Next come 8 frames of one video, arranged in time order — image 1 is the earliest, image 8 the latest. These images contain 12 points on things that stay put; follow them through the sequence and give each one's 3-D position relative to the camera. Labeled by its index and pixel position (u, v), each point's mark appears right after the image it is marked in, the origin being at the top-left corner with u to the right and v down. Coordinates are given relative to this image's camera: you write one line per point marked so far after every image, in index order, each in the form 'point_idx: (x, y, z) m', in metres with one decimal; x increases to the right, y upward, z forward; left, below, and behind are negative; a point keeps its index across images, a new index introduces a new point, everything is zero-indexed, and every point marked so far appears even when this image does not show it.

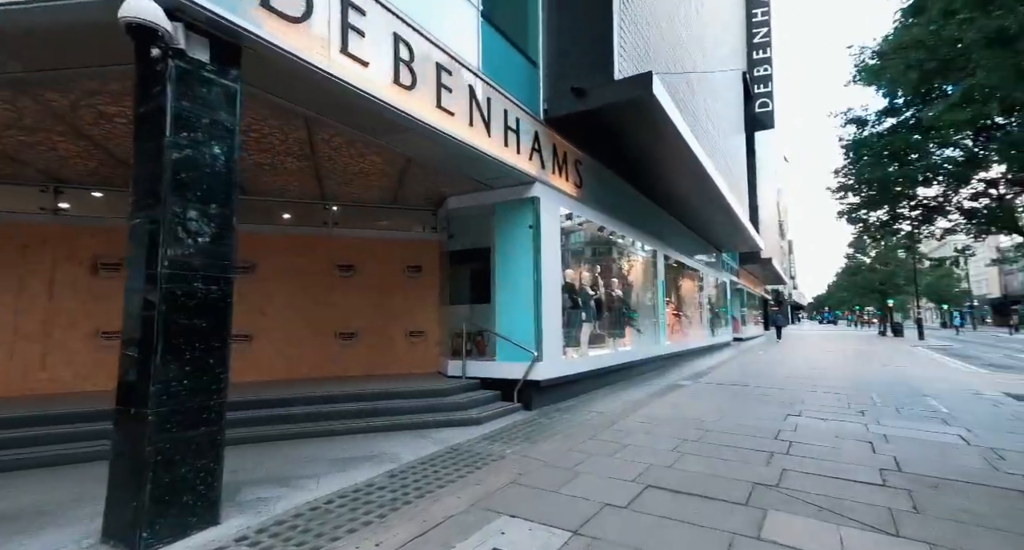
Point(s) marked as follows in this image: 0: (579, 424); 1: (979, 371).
0: (+1.1, -2.5, +7.3) m
1: (+13.3, -2.8, +12.2) m
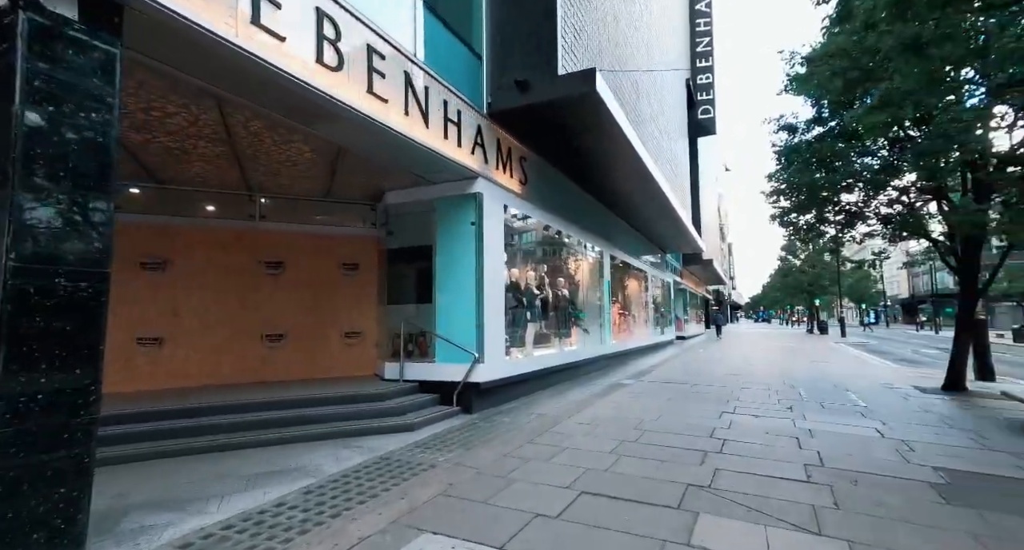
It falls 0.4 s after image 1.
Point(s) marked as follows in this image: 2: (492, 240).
0: (+0.1, -2.5, +7.1) m
1: (+11.7, -2.8, +13.2) m
2: (-0.4, +0.7, +8.8) m
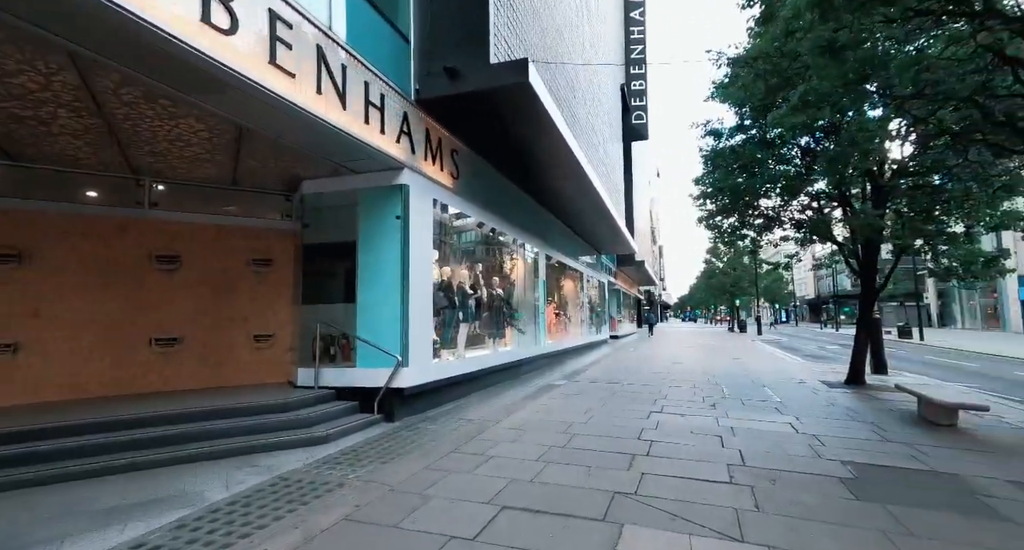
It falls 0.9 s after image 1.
0: (-1.0, -2.5, +6.6) m
1: (+9.6, -2.9, +14.3) m
2: (-1.8, +0.8, +8.3) m
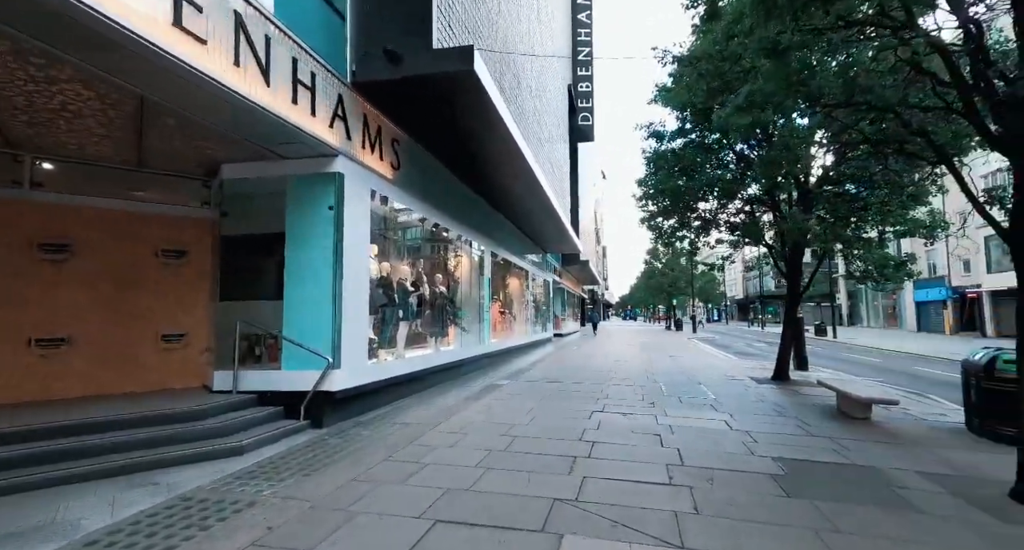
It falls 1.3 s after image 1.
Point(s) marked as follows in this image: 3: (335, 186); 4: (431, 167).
0: (-1.9, -2.4, +6.2) m
1: (+7.7, -2.9, +15.1) m
2: (-2.8, +0.8, +7.7) m
3: (-3.0, +1.5, +7.3) m
4: (-2.0, +2.6, +10.5) m
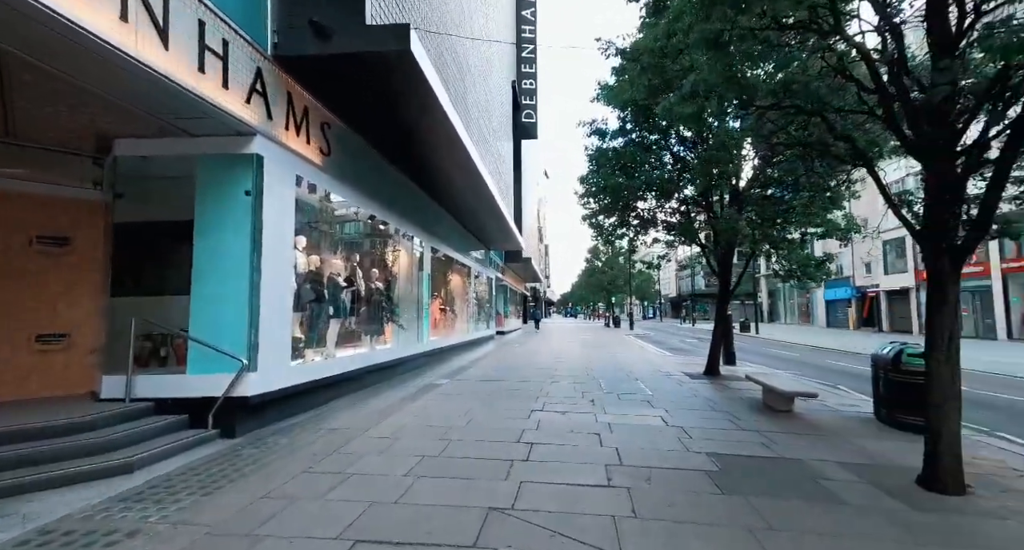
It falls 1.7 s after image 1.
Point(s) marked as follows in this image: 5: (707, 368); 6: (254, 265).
0: (-2.8, -2.3, +5.6) m
1: (+5.6, -2.9, +15.6) m
2: (-3.8, +1.0, +7.0) m
3: (-4.0, +1.6, +6.6) m
4: (-3.3, +2.7, +9.8) m
5: (+4.6, -2.2, +10.2) m
6: (-3.9, +0.1, +6.5) m
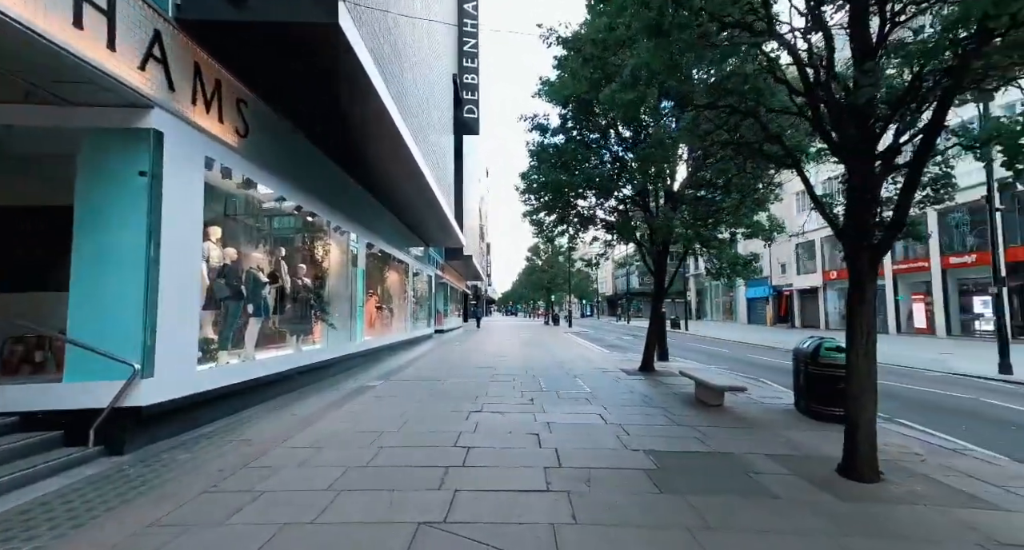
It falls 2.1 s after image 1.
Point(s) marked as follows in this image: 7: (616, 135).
0: (-3.6, -2.2, +4.9) m
1: (+3.4, -2.8, +16.0) m
2: (-4.7, +1.1, +6.1) m
3: (-4.9, +1.7, +5.7) m
4: (-4.6, +2.9, +9.0) m
5: (+3.1, -2.2, +10.4) m
6: (-4.8, +0.2, +5.7) m
7: (+2.5, +3.3, +10.2) m
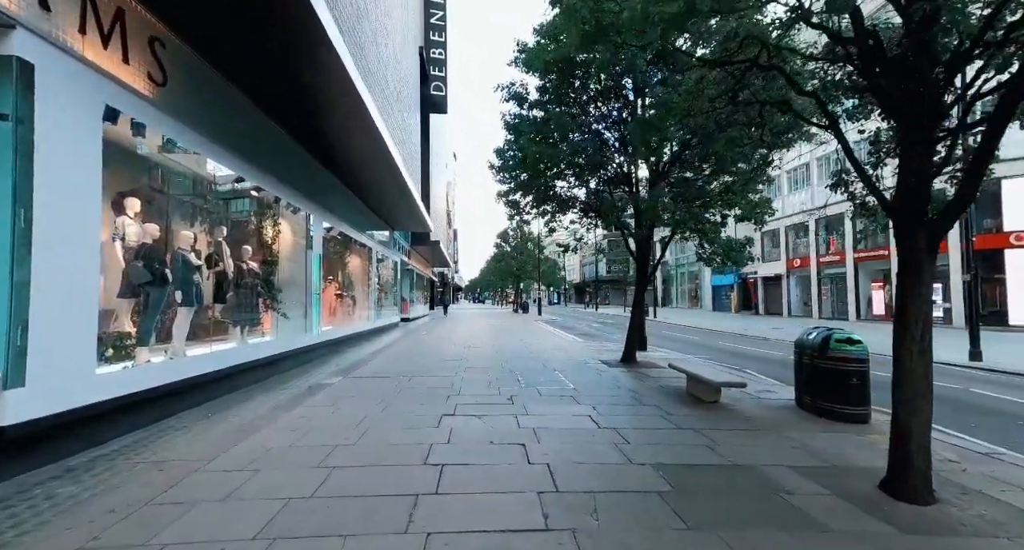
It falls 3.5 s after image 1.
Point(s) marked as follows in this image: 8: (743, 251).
0: (-3.7, -2.0, +3.8) m
1: (+2.3, -2.3, +15.4) m
2: (-5.0, +1.3, +4.9) m
3: (-5.1, +1.9, +4.5) m
4: (-5.1, +3.2, +7.7) m
5: (+2.5, -1.8, +9.9) m
6: (-5.0, +0.4, +4.5) m
7: (+1.9, +3.6, +9.4) m
8: (+4.8, +0.5, +9.3) m
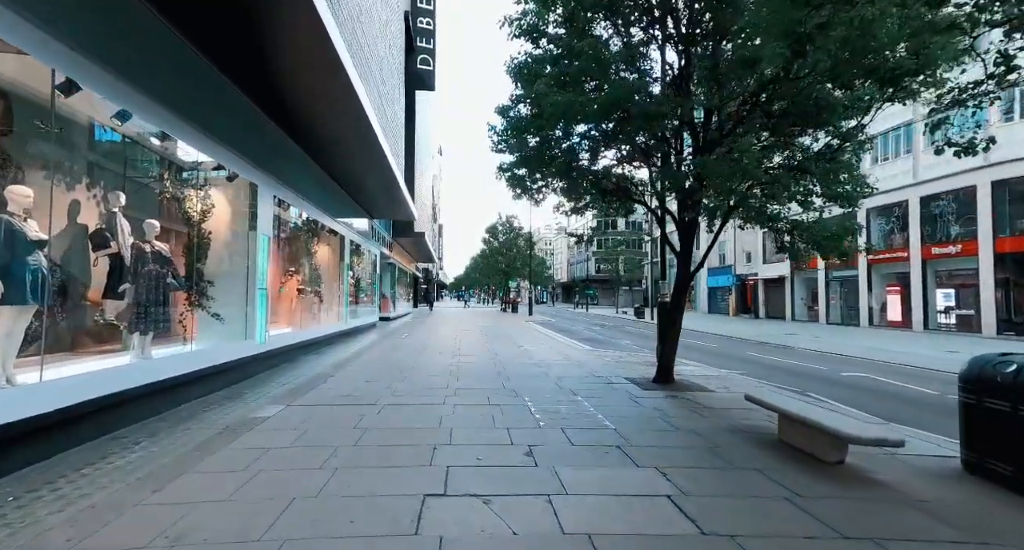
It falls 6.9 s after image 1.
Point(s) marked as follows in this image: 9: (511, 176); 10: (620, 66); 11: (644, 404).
0: (-3.4, -1.9, +1.5) m
1: (+2.2, -2.3, +13.3) m
2: (-4.6, +1.5, +2.5) m
3: (-4.7, +2.1, +2.1) m
4: (-4.8, +3.4, +5.3) m
5: (+2.6, -1.8, +7.8) m
6: (-4.7, +0.6, +2.1) m
7: (+2.1, +3.7, +7.3) m
8: (+4.9, +0.5, +7.3) m
9: (0.0, +2.0, +9.1) m
10: (+1.8, +3.3, +7.2) m
11: (+1.9, -1.9, +6.5) m
